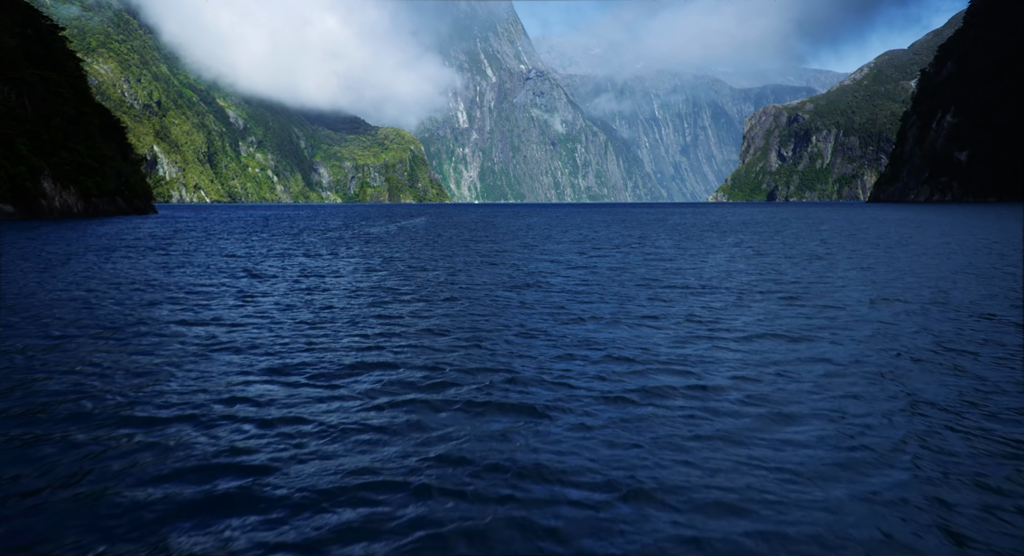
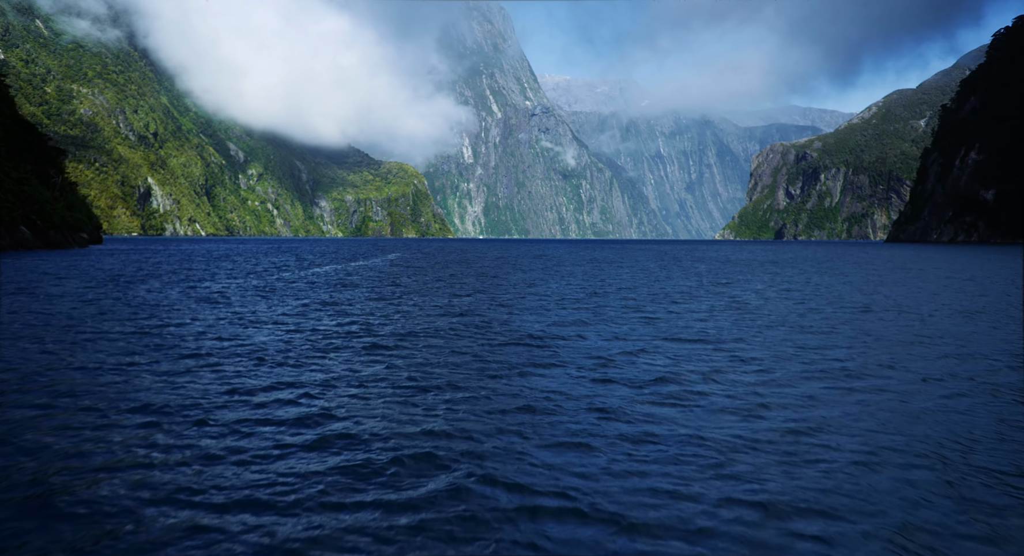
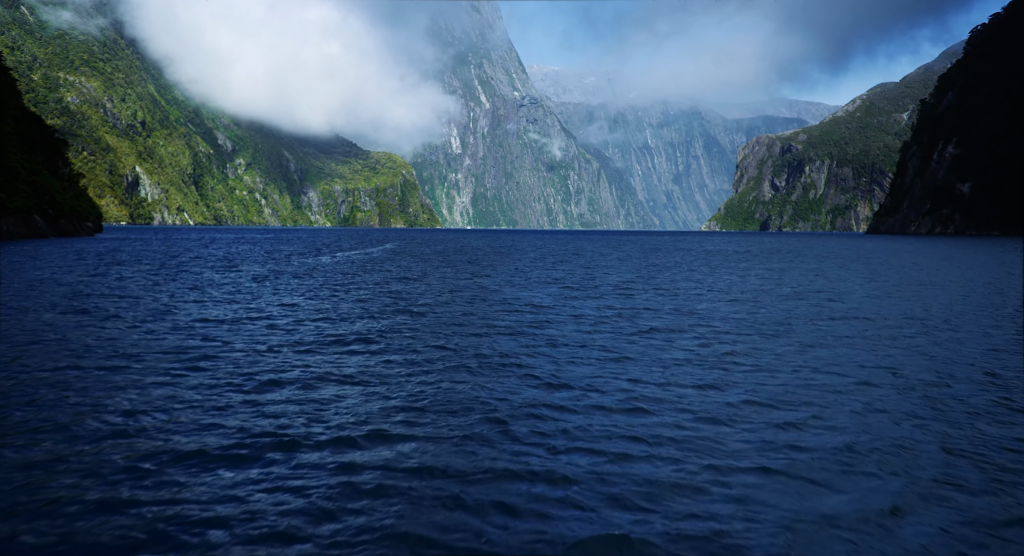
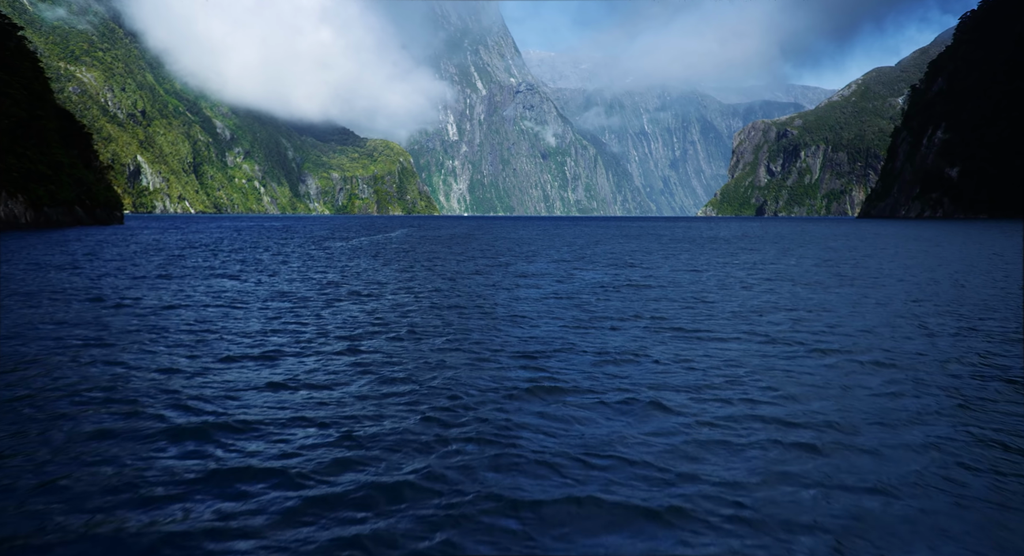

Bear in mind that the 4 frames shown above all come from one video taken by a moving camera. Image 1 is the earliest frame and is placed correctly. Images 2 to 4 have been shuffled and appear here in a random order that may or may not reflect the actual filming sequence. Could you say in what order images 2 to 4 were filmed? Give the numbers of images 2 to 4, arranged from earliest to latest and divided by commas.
4, 3, 2
